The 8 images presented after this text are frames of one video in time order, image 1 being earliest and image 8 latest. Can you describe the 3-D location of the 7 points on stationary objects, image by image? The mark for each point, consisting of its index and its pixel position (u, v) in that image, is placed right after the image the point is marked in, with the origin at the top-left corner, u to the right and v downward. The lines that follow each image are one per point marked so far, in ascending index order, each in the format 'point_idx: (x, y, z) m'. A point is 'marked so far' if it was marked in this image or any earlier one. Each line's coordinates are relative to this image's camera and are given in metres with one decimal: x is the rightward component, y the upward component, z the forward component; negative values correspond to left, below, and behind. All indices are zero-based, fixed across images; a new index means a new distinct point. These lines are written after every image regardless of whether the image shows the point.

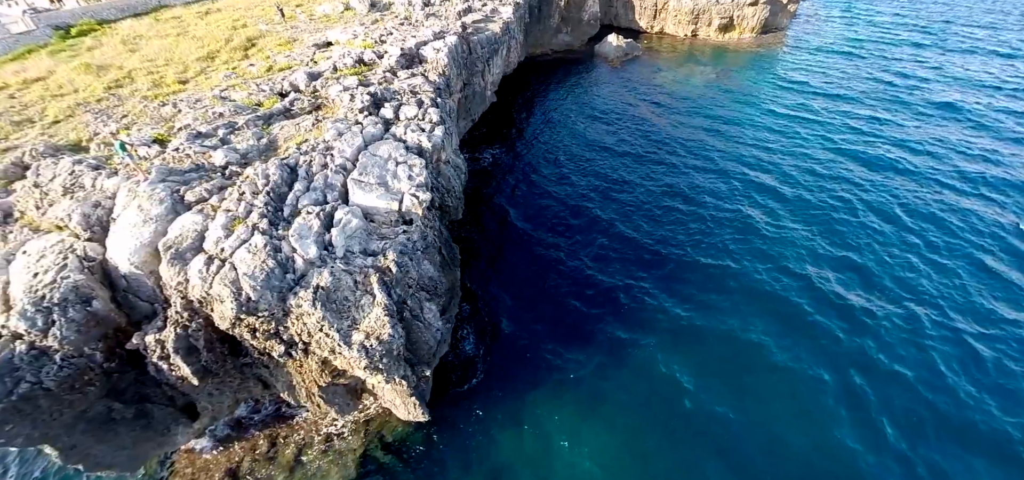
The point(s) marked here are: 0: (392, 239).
0: (-3.1, 0.0, +11.1) m
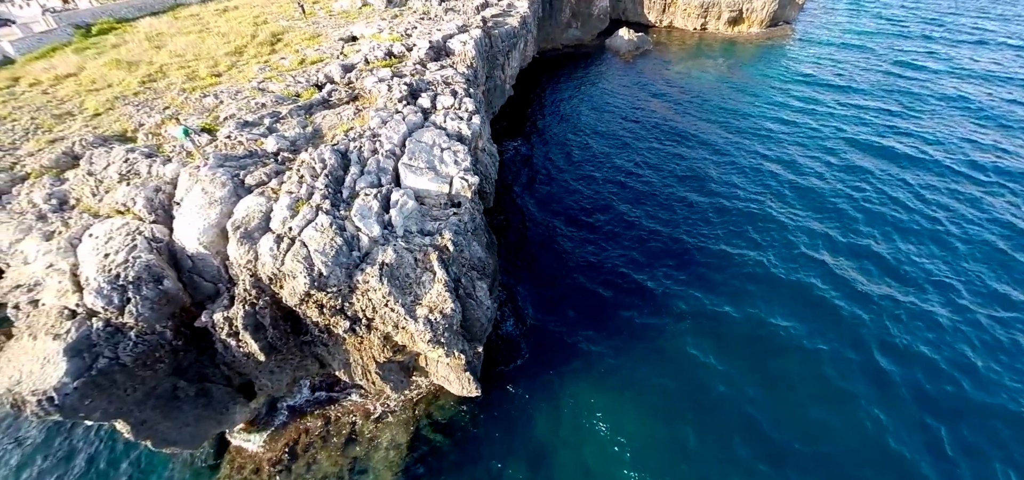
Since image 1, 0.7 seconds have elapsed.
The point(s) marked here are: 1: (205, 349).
0: (-1.7, +0.6, +11.5) m
1: (-8.2, -2.9, +11.1) m
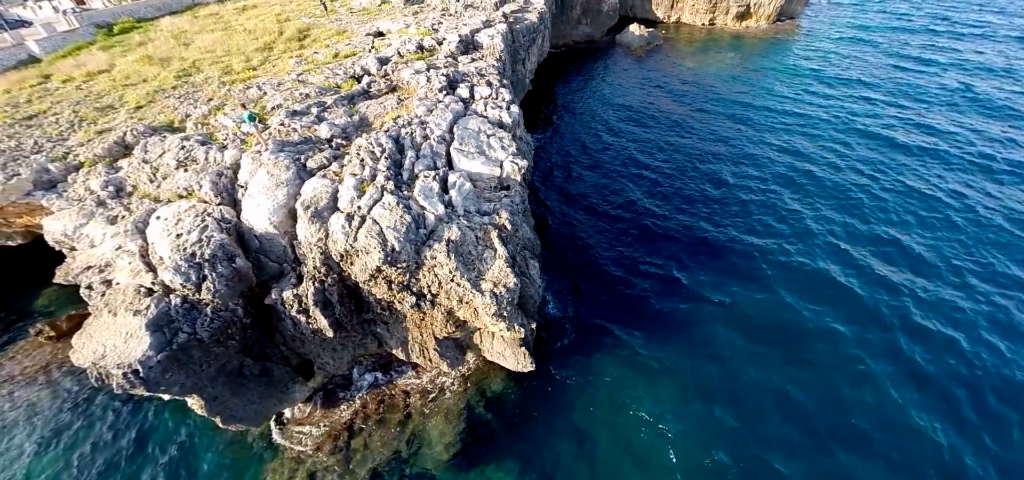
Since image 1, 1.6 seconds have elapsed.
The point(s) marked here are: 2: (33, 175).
0: (-0.3, +1.1, +11.8) m
1: (-6.7, -2.5, +11.4) m
2: (-15.0, +2.0, +12.8) m
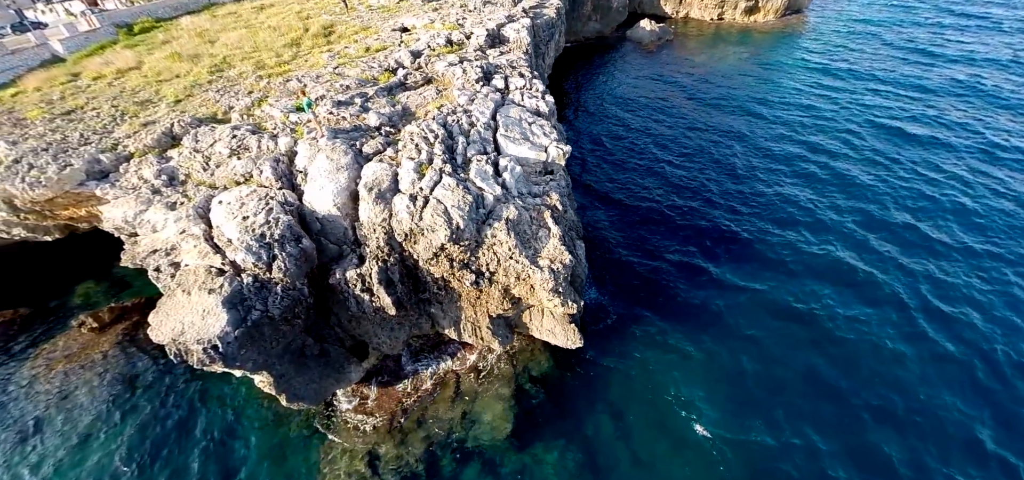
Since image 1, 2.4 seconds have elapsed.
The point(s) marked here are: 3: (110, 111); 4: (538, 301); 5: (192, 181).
0: (+1.1, +1.6, +12.2) m
1: (-5.3, -2.0, +11.8) m
2: (-13.6, +2.4, +13.1) m
3: (-16.1, +5.1, +16.4) m
4: (+0.7, -1.7, +11.5) m
5: (-9.7, +1.8, +12.4) m
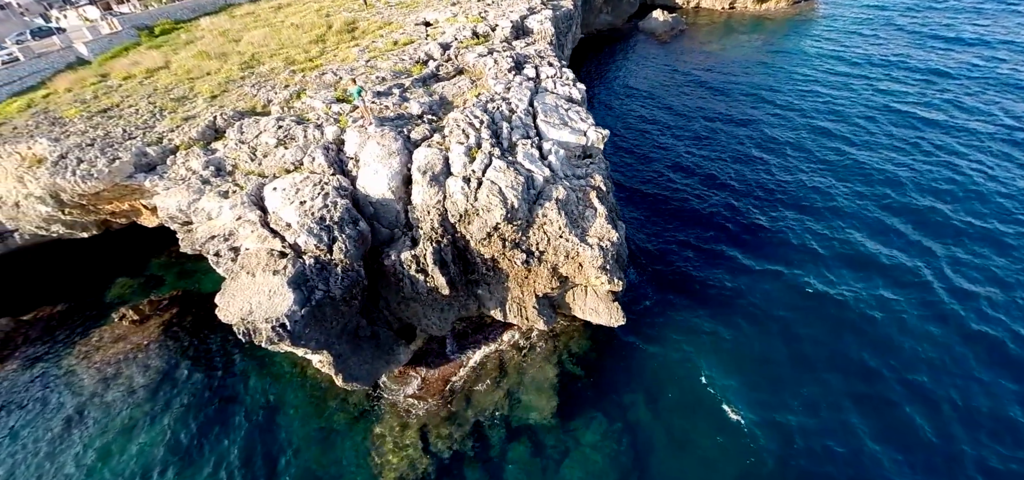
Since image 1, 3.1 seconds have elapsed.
0: (+2.4, +2.2, +12.5) m
1: (-3.9, -1.6, +12.0) m
2: (-12.3, +2.7, +13.4) m
3: (-14.8, +5.4, +16.7) m
4: (+2.1, -1.1, +11.7) m
5: (-8.4, +2.1, +12.7) m
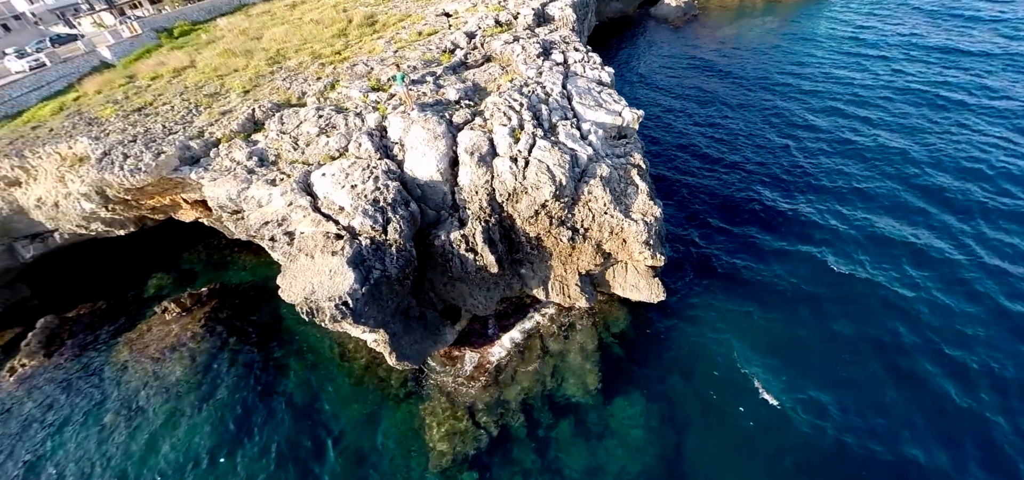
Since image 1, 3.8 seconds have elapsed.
0: (+3.6, +2.9, +12.6) m
1: (-2.6, -1.1, +12.3) m
2: (-11.2, +3.0, +13.7) m
3: (-13.7, +5.6, +17.0) m
4: (+3.4, -0.4, +11.9) m
5: (-7.2, +2.5, +13.0) m
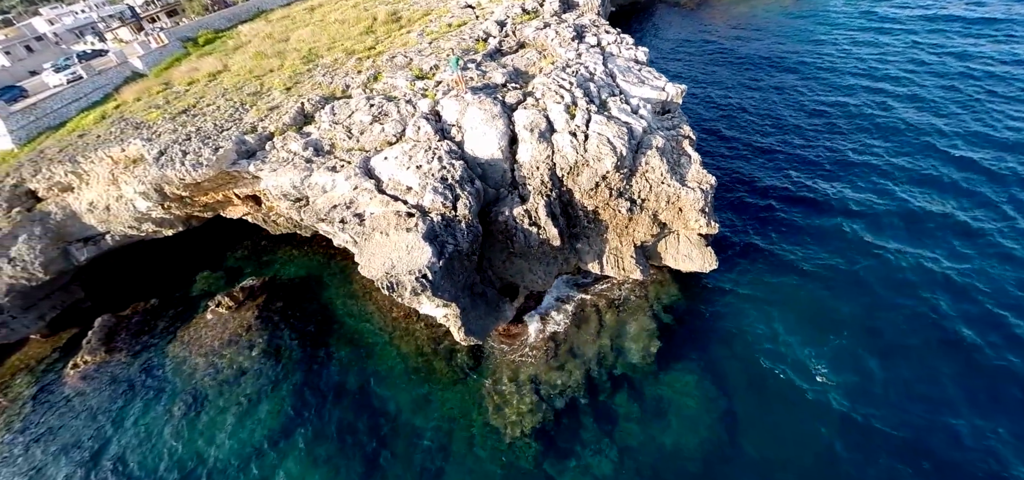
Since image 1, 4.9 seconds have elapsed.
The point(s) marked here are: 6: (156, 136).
0: (+5.1, +3.8, +13.0) m
1: (-0.9, -0.4, +12.7) m
2: (-9.6, +3.3, +14.2) m
3: (-12.2, +5.8, +17.6) m
4: (+5.0, +0.5, +12.3) m
5: (-5.6, +3.0, +13.4) m
6: (-14.4, +4.2, +16.7) m
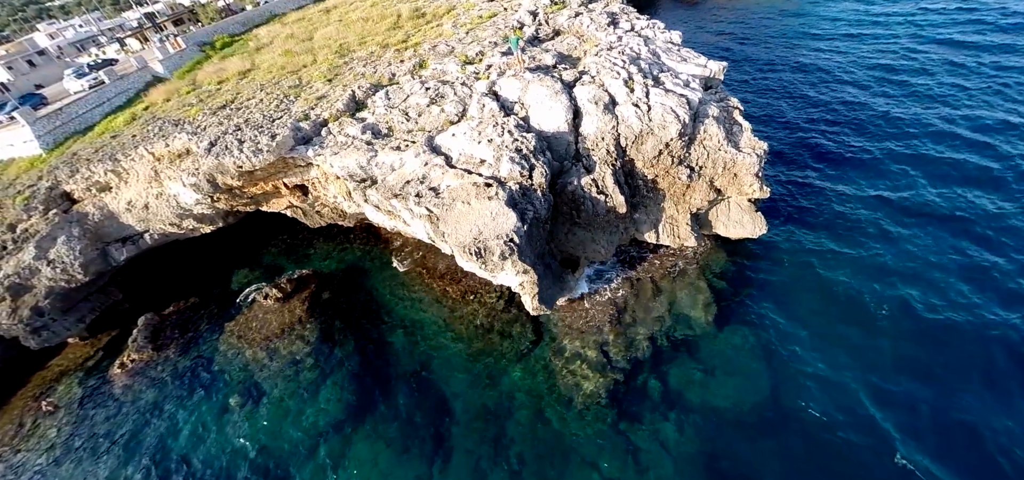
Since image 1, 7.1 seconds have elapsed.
0: (+6.9, +4.9, +13.6) m
1: (+1.1, +0.5, +13.1) m
2: (-7.7, +3.8, +14.5) m
3: (-10.5, +6.2, +17.8) m
4: (+7.0, +1.6, +12.8) m
5: (-3.8, +3.7, +13.8) m
6: (-12.7, +4.5, +16.8) m
